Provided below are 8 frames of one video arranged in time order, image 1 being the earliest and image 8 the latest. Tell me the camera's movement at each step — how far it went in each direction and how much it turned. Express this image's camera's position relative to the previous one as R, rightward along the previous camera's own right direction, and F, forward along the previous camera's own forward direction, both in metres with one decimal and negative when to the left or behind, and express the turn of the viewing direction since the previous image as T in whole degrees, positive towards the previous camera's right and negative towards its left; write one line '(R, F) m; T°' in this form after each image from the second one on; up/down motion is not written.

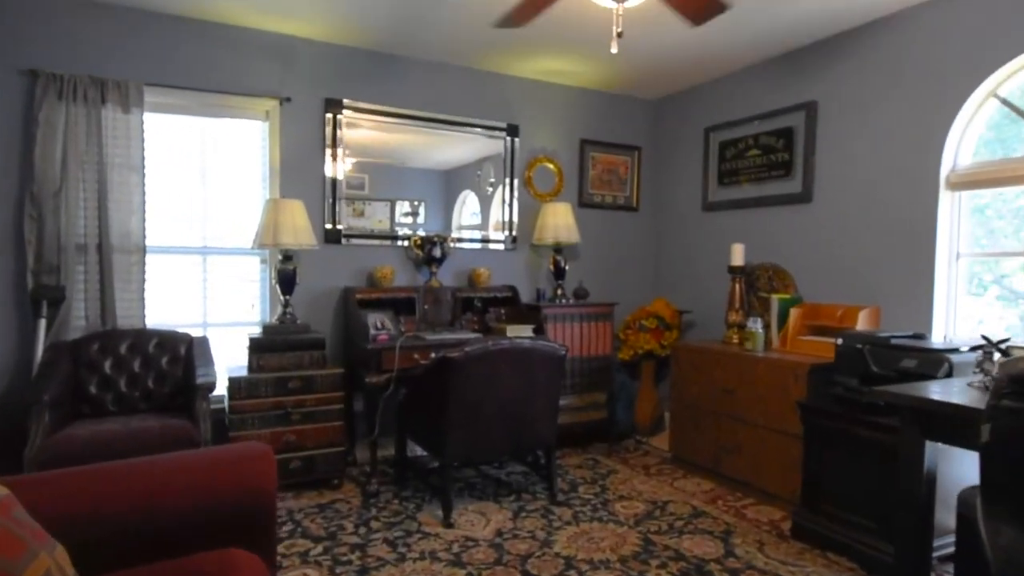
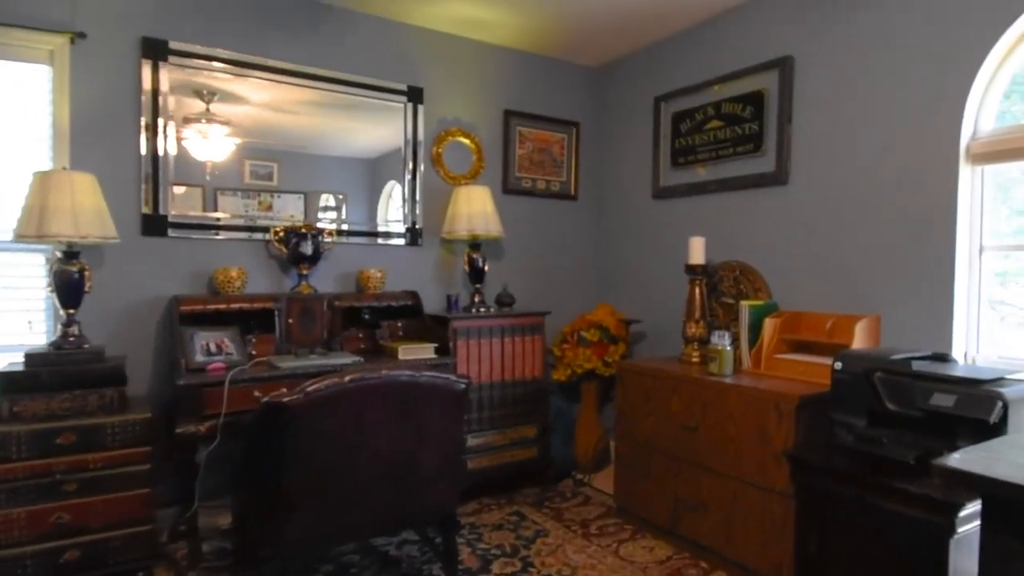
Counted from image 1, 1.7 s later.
(+0.3, +0.8) m; +4°
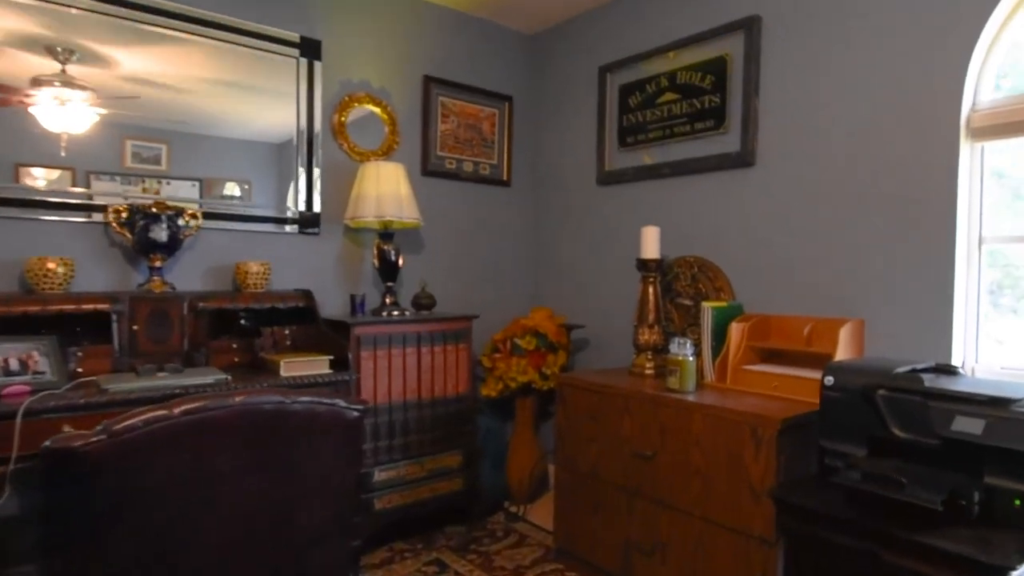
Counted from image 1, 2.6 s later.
(+0.1, +0.5) m; +6°
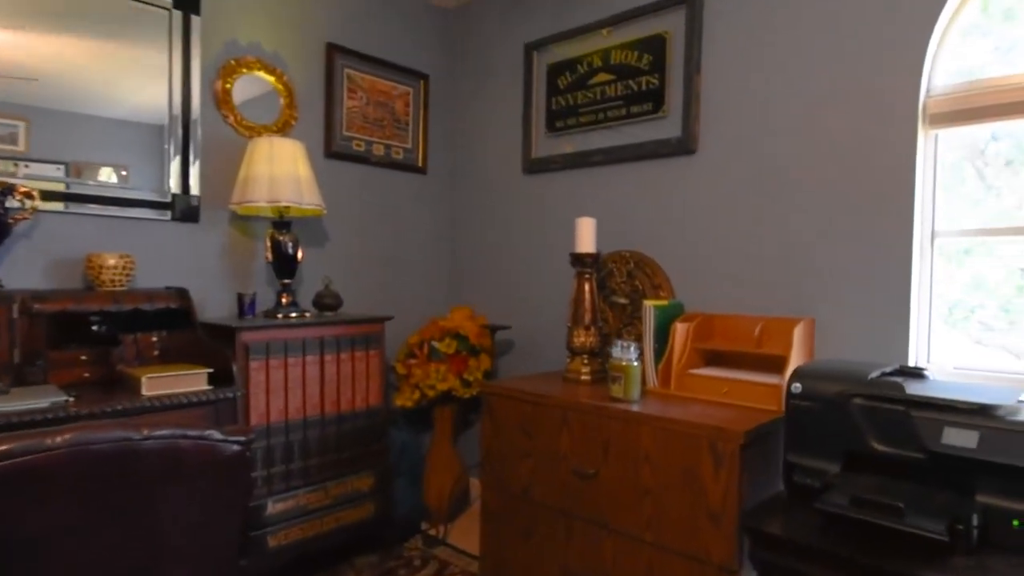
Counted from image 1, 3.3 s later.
(0.0, +0.3) m; +8°
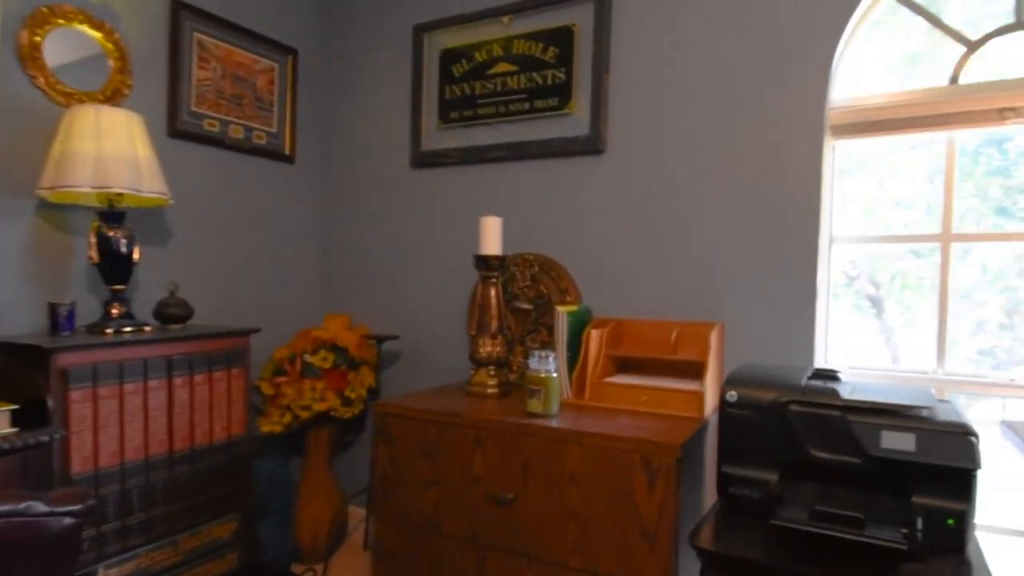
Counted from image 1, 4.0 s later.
(-0.2, +0.2) m; +14°
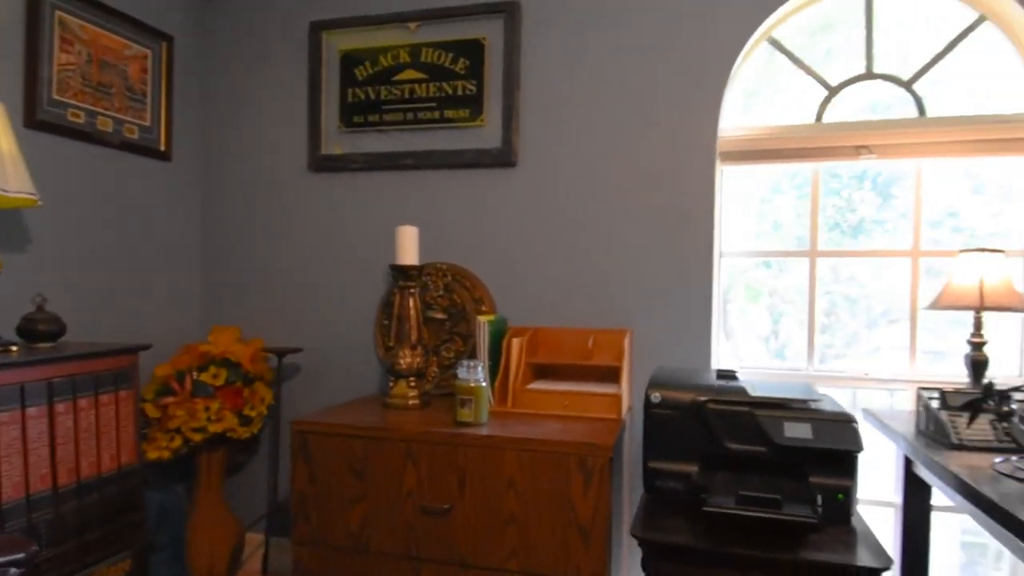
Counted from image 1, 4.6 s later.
(-0.2, 0.0) m; +14°
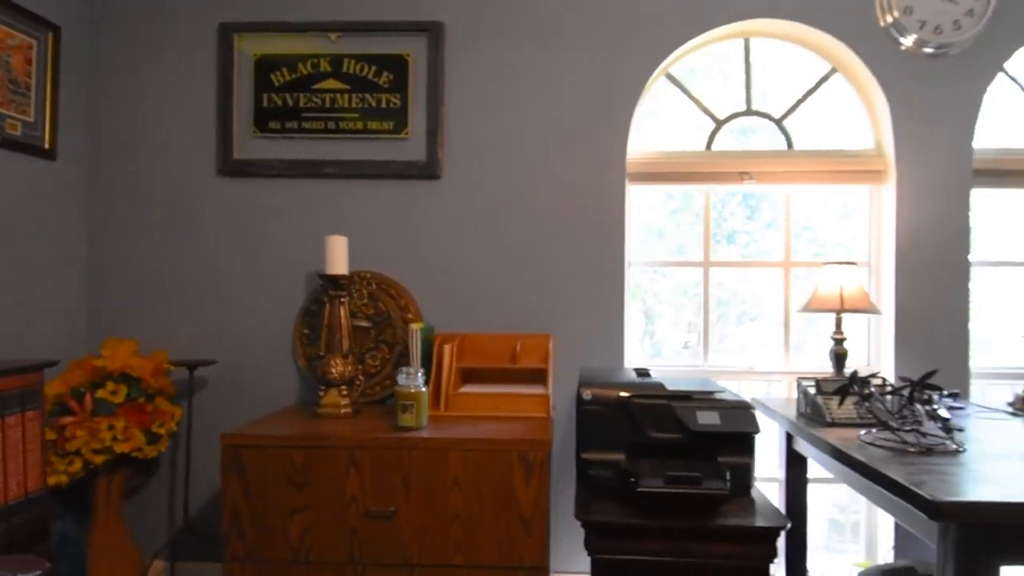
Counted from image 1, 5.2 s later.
(-0.2, -0.1) m; +12°
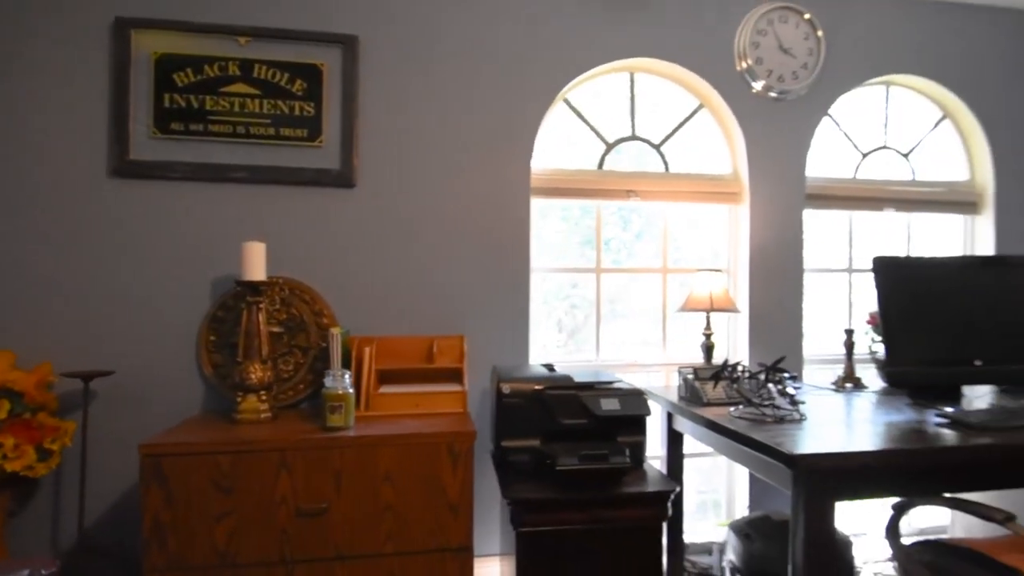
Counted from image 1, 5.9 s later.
(-0.2, -0.1) m; +12°
